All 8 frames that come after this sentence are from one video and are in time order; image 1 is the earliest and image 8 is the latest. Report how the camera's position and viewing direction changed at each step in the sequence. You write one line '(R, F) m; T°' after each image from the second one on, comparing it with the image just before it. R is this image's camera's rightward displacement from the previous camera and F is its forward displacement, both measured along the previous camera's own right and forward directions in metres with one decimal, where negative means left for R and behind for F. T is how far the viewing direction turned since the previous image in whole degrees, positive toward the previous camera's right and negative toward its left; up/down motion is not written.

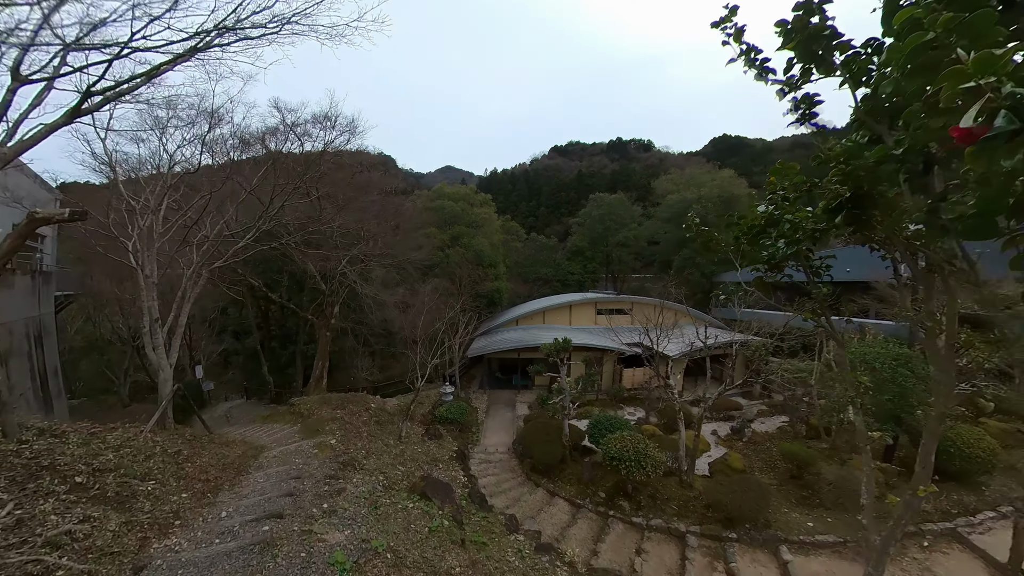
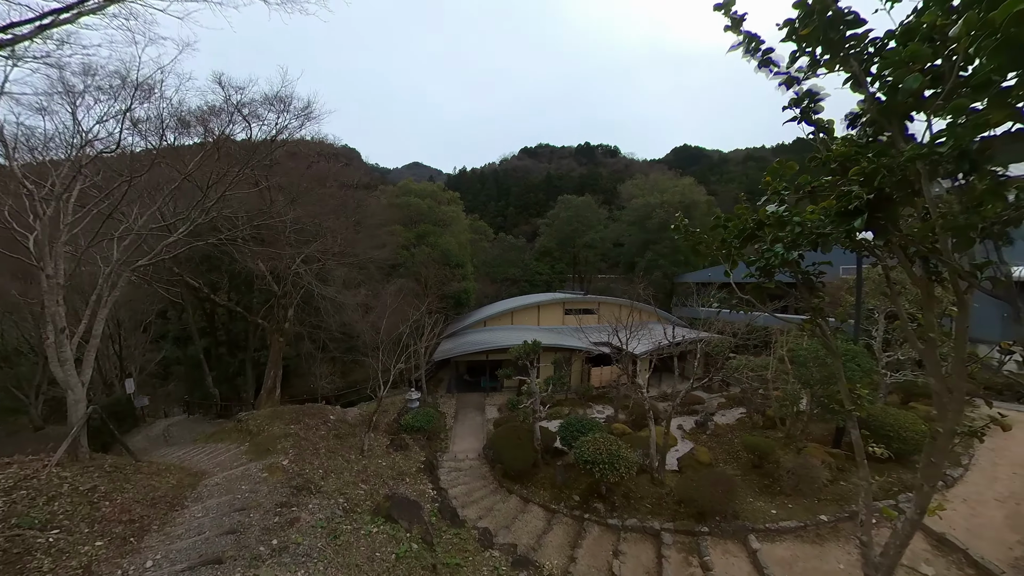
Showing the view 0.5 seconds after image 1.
(-0.3, +0.3) m; +7°
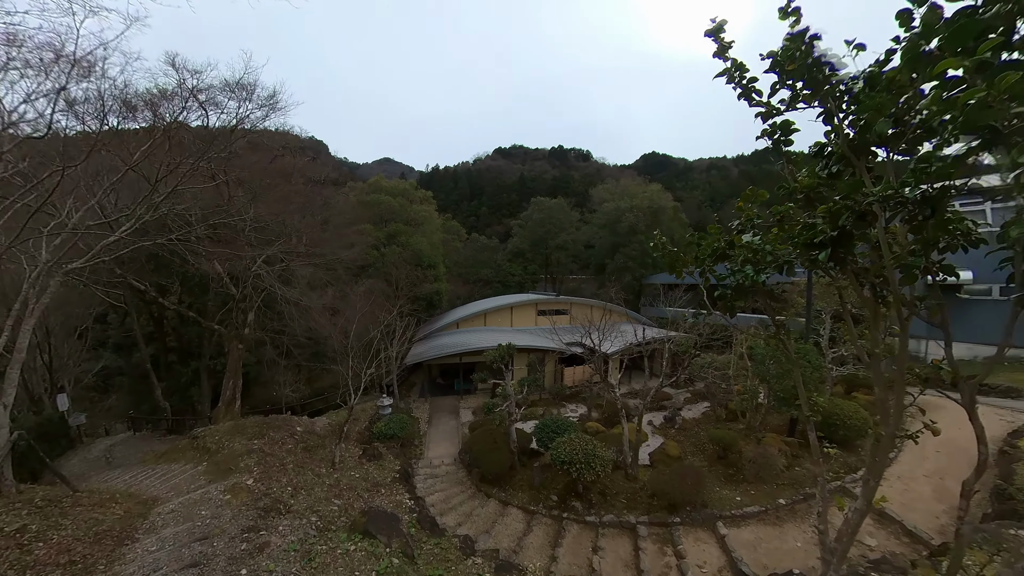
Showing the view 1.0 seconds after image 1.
(-0.3, 0.0) m; +6°
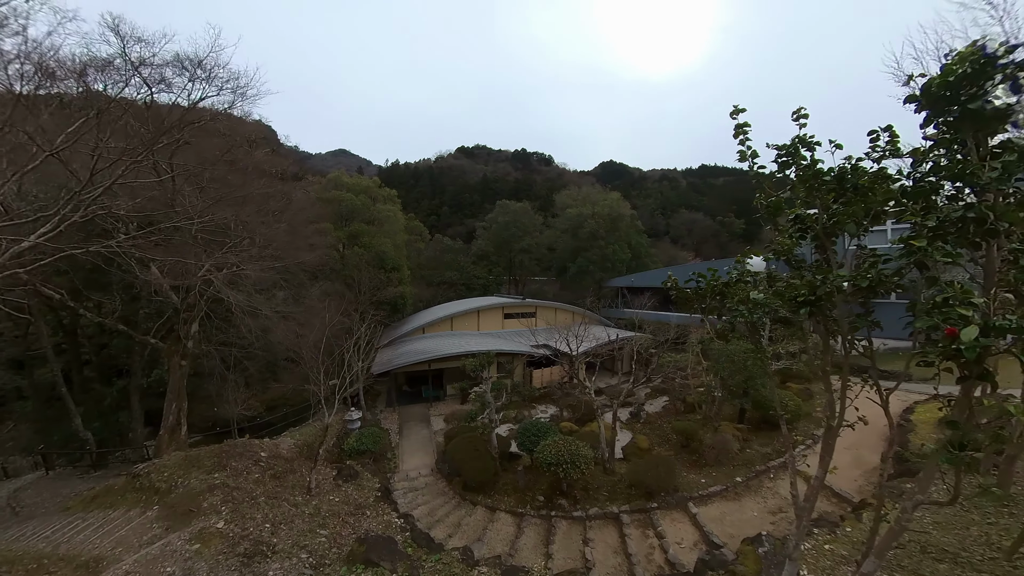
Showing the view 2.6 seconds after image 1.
(-1.2, 0.0) m; +11°
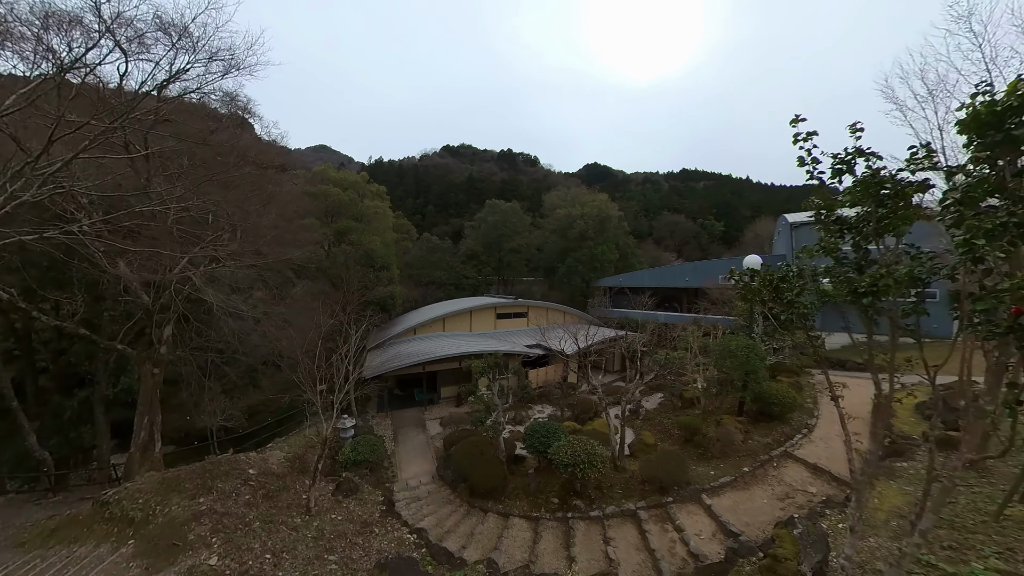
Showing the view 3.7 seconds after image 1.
(-1.1, +0.3) m; +6°
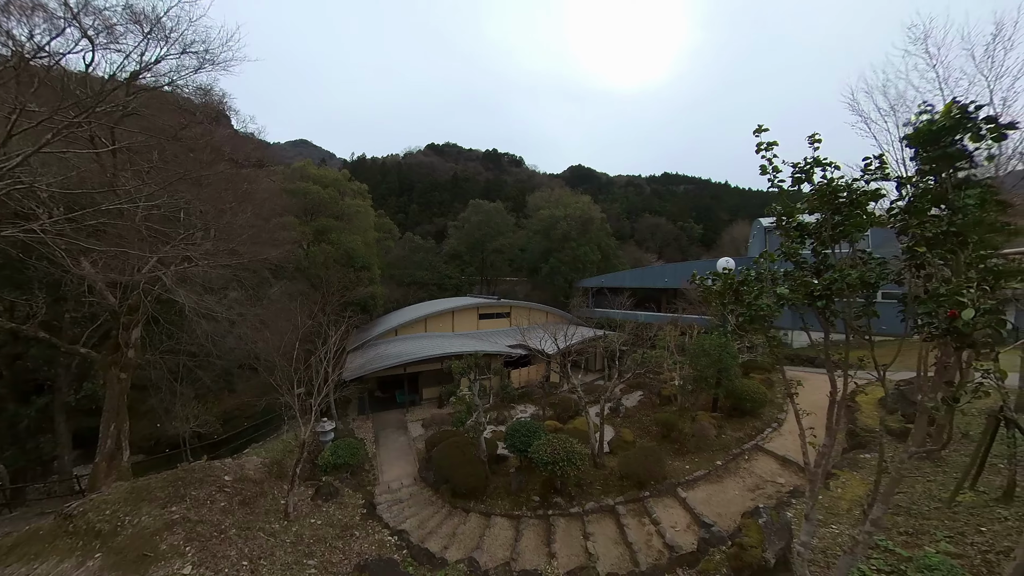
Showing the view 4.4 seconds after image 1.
(0.0, -0.1) m; +3°
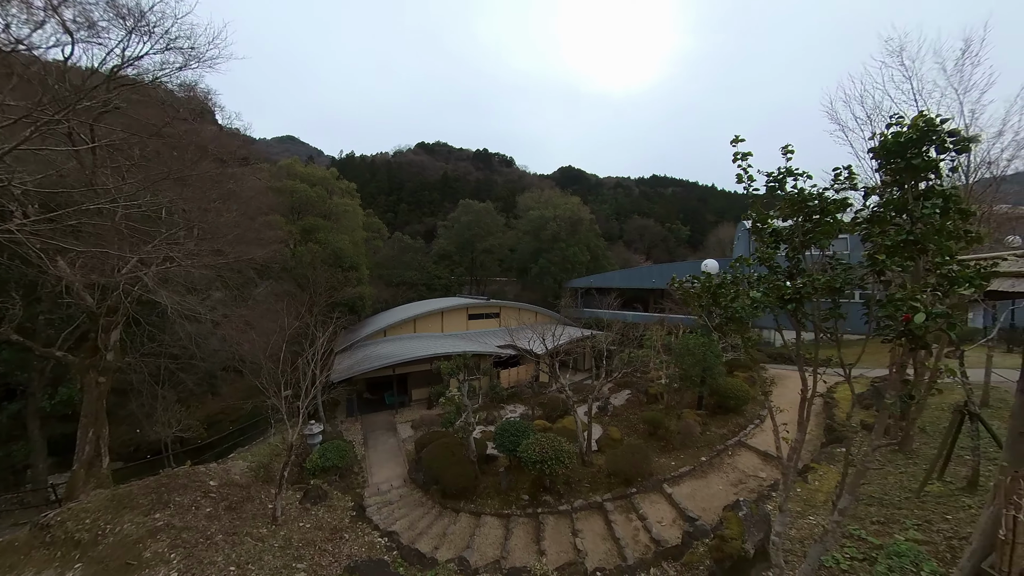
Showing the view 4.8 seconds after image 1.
(0.0, -0.1) m; +2°
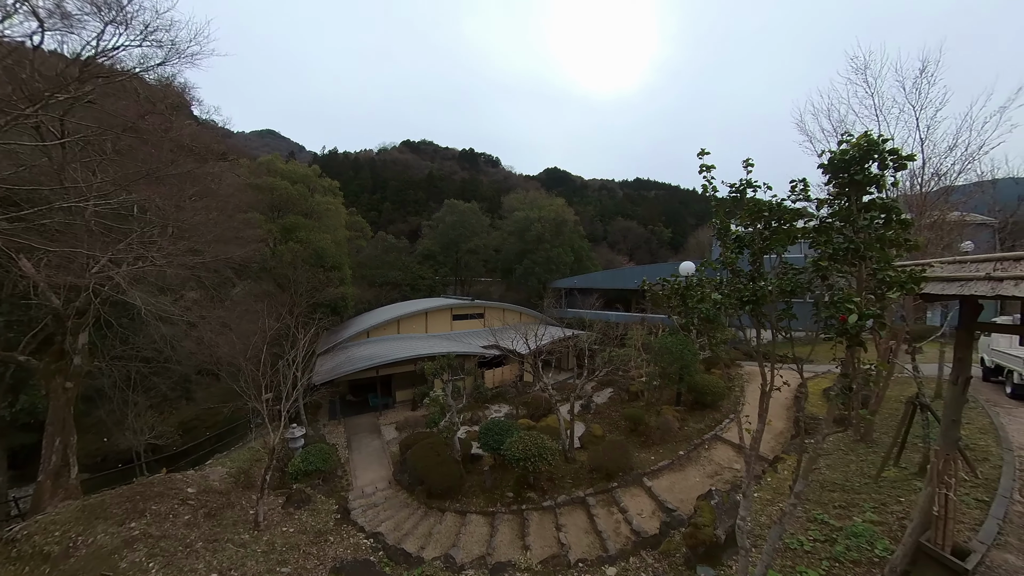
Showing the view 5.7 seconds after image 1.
(-0.1, -0.1) m; +3°
